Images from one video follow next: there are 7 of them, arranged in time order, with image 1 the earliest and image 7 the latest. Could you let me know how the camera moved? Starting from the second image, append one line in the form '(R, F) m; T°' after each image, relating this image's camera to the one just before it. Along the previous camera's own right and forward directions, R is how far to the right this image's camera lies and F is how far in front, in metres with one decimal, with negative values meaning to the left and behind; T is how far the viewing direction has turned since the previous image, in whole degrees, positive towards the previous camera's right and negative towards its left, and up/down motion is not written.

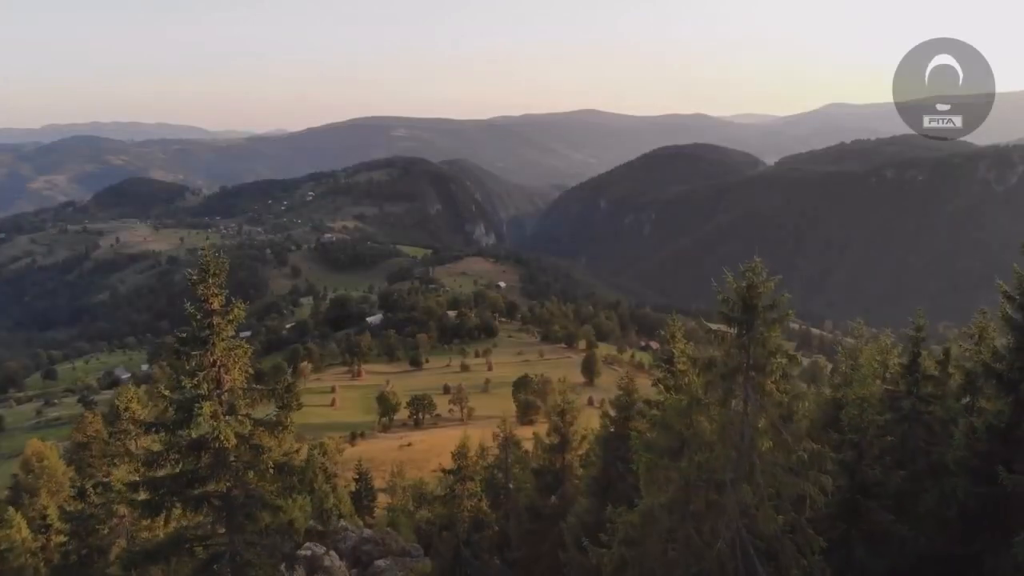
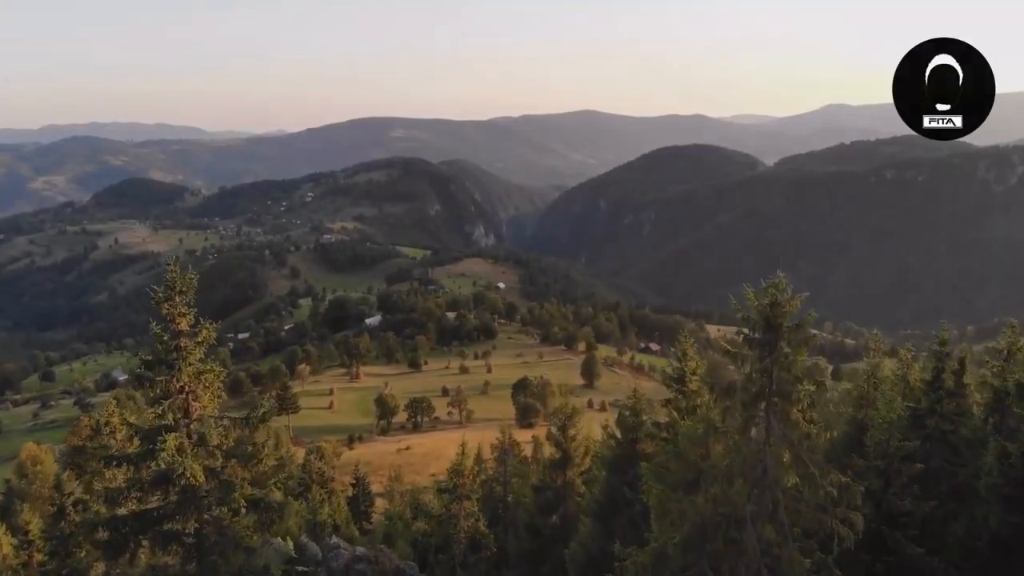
(0.0, +0.3) m; 0°
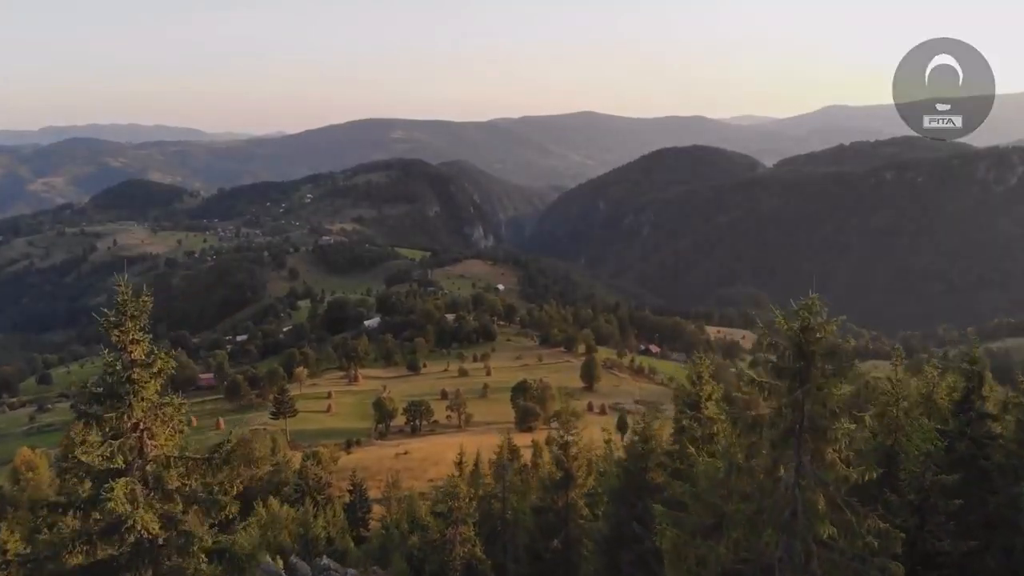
(0.0, +0.4) m; 0°
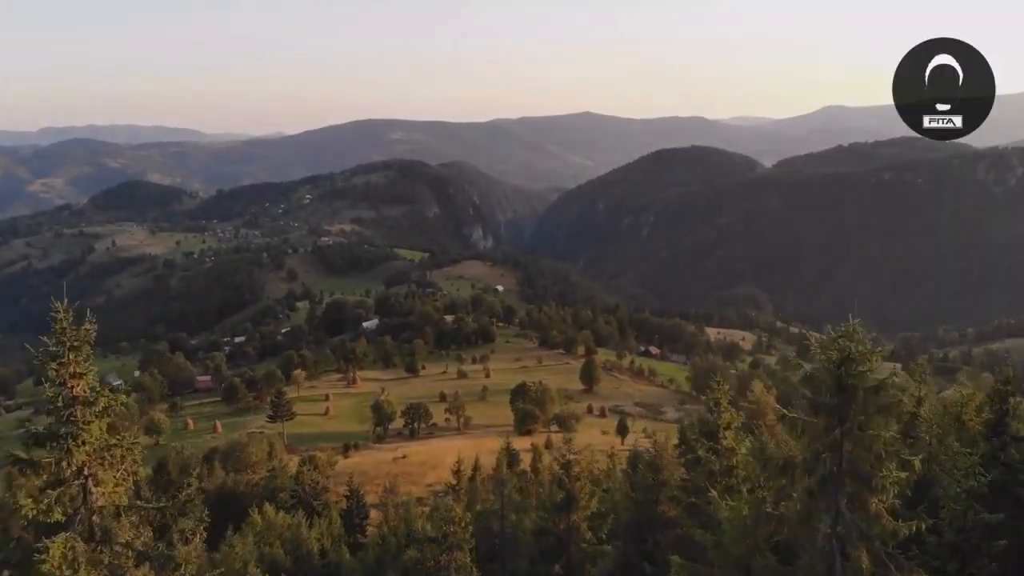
(0.0, +0.4) m; 0°
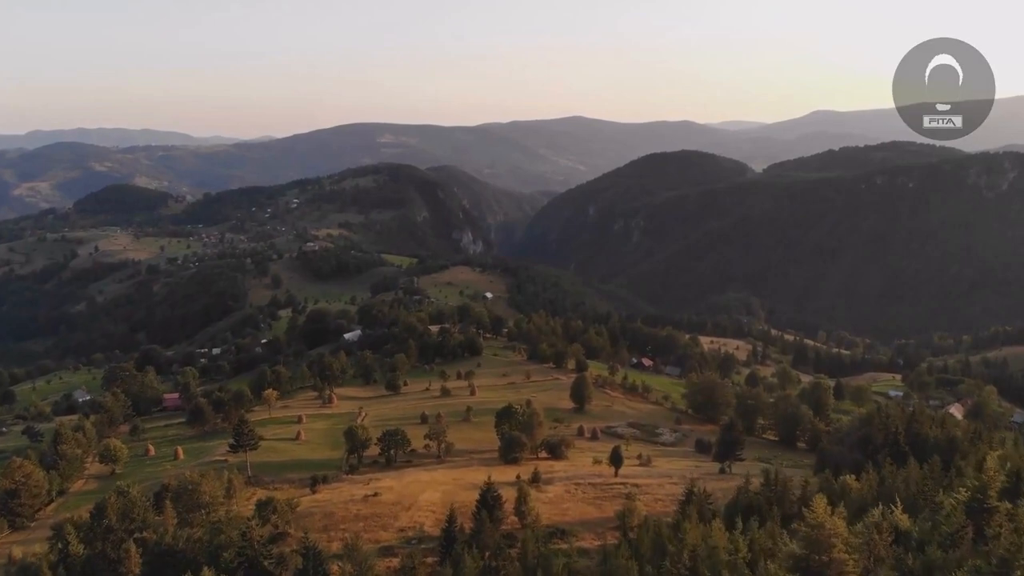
(+0.4, +3.3) m; +1°
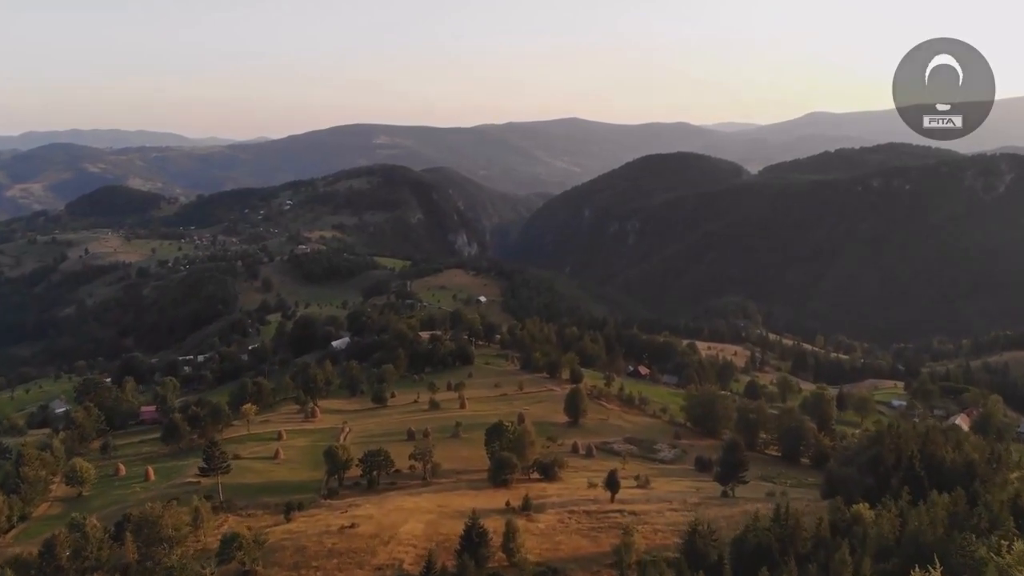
(+0.3, +2.4) m; 0°
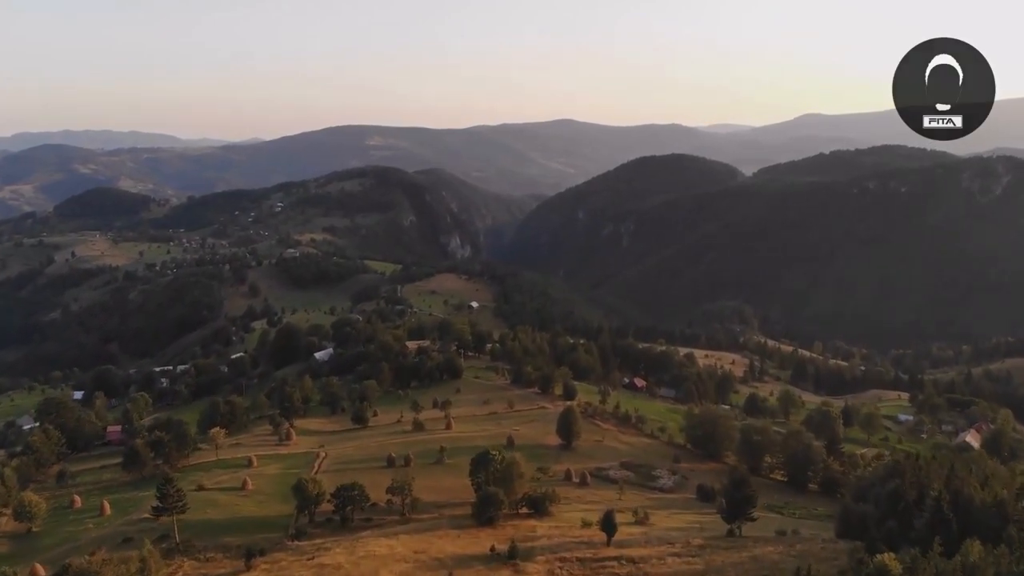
(+0.4, +3.3) m; 0°
